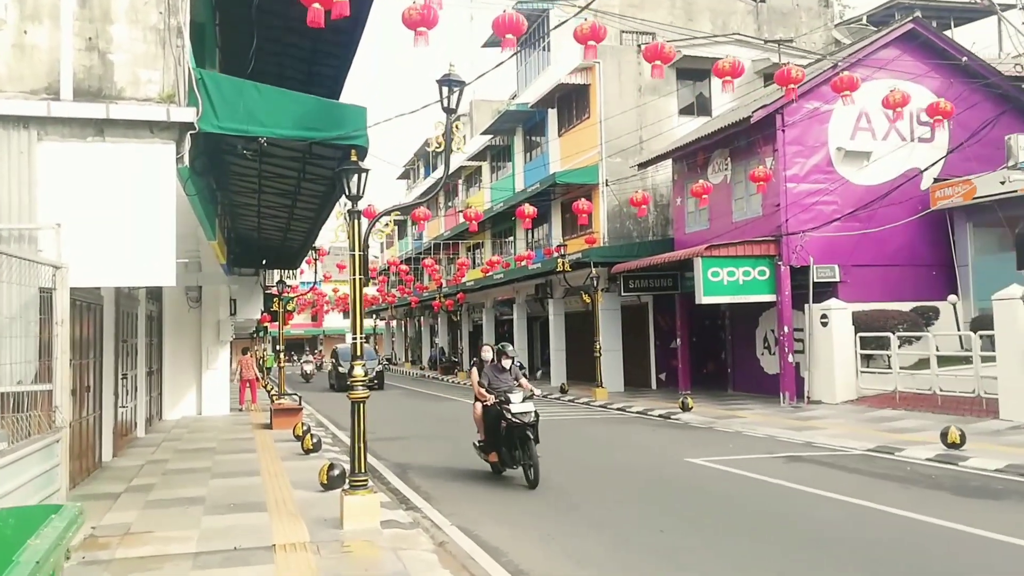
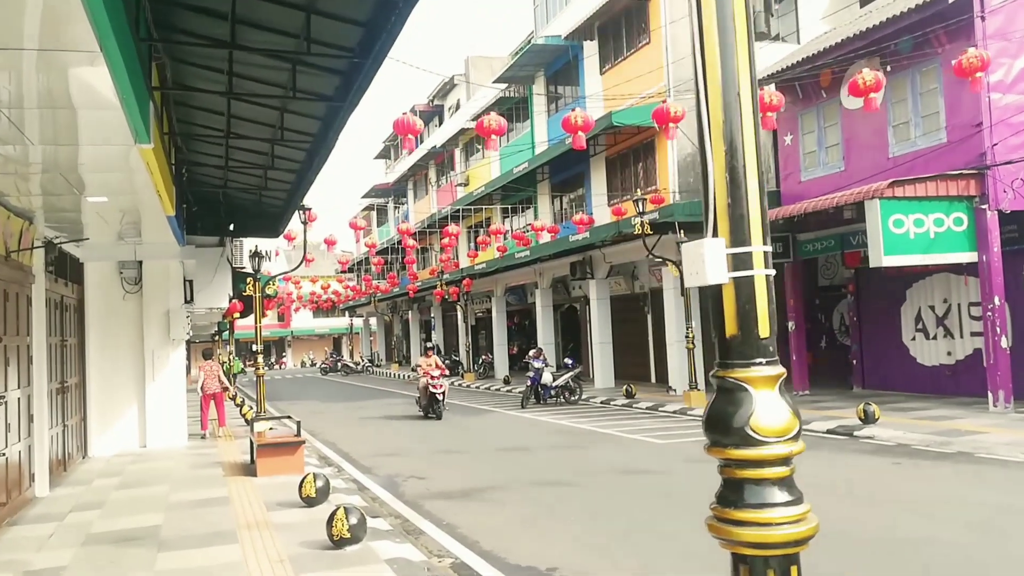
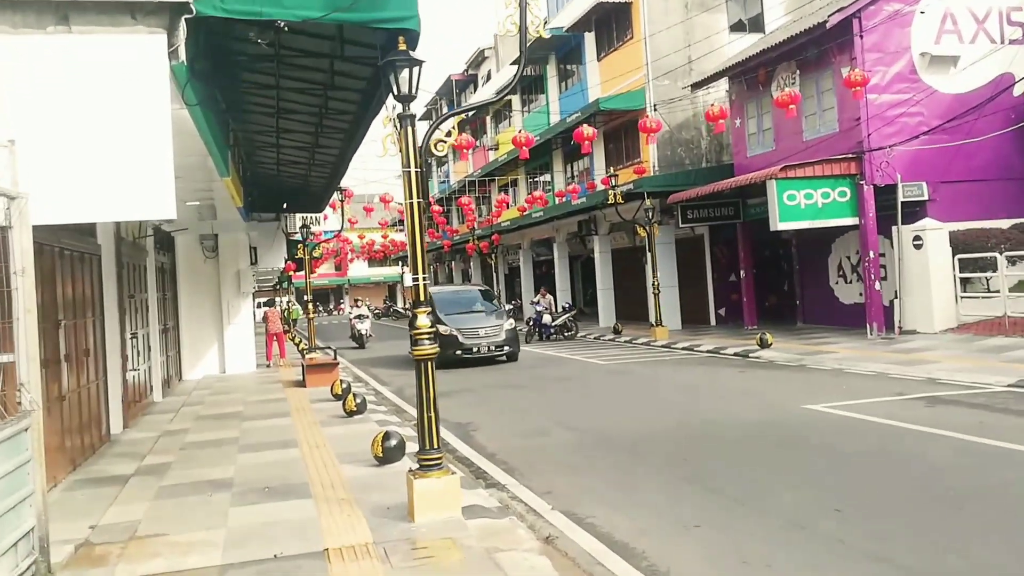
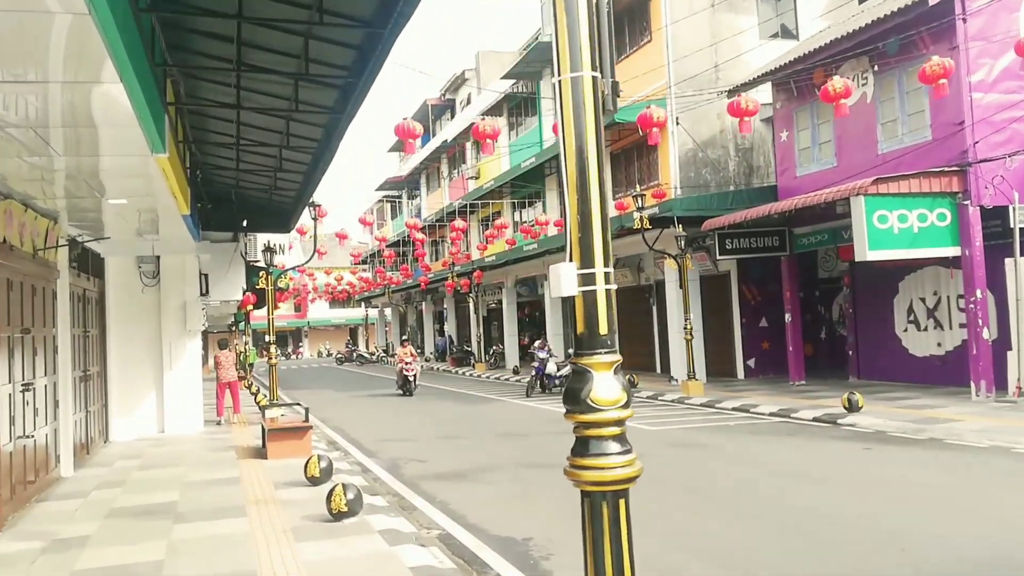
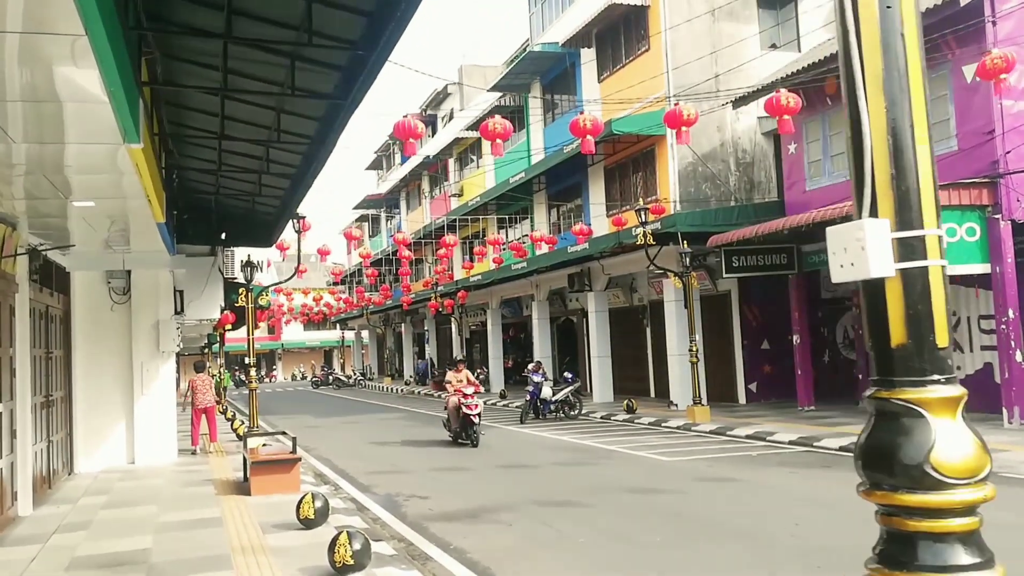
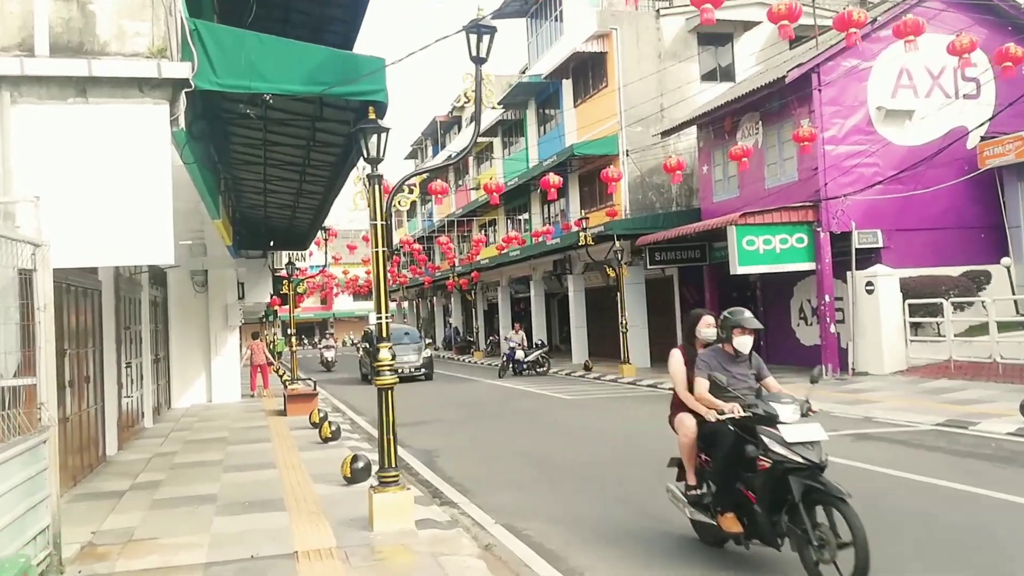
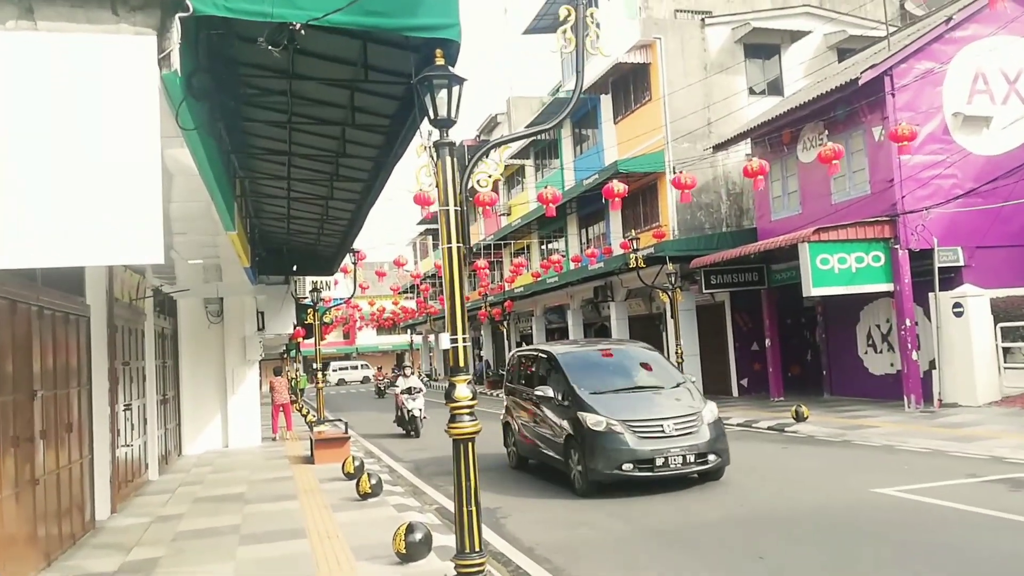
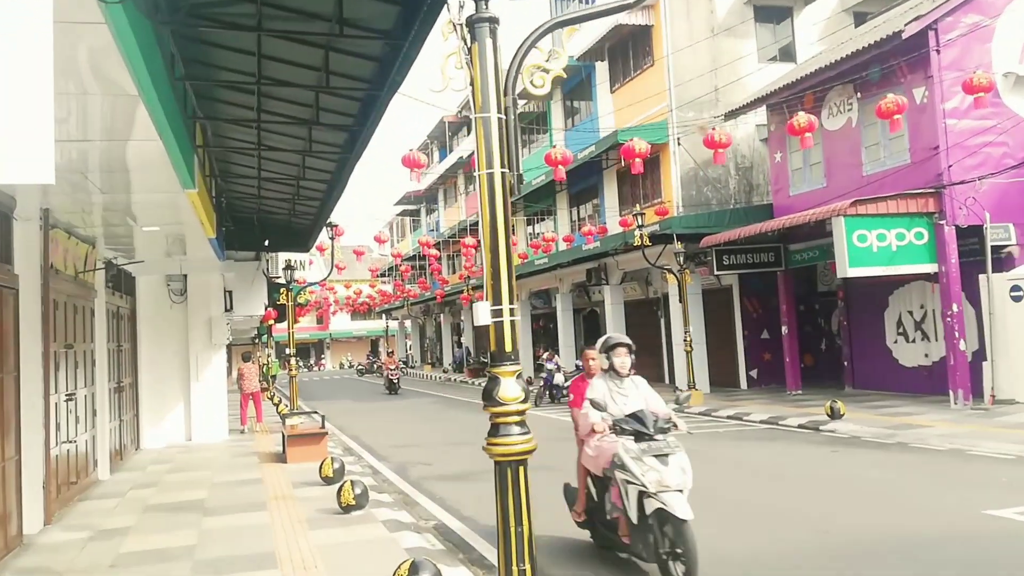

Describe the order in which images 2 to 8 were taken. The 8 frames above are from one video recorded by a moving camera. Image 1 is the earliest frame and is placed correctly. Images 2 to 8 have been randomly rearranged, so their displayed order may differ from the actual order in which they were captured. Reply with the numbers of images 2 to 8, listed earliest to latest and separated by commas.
6, 3, 7, 8, 4, 2, 5
